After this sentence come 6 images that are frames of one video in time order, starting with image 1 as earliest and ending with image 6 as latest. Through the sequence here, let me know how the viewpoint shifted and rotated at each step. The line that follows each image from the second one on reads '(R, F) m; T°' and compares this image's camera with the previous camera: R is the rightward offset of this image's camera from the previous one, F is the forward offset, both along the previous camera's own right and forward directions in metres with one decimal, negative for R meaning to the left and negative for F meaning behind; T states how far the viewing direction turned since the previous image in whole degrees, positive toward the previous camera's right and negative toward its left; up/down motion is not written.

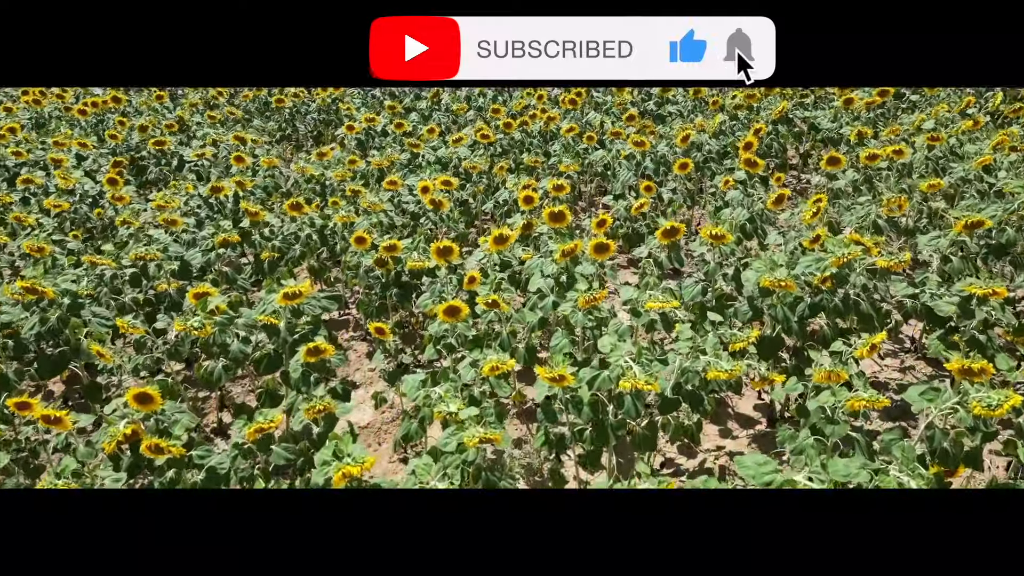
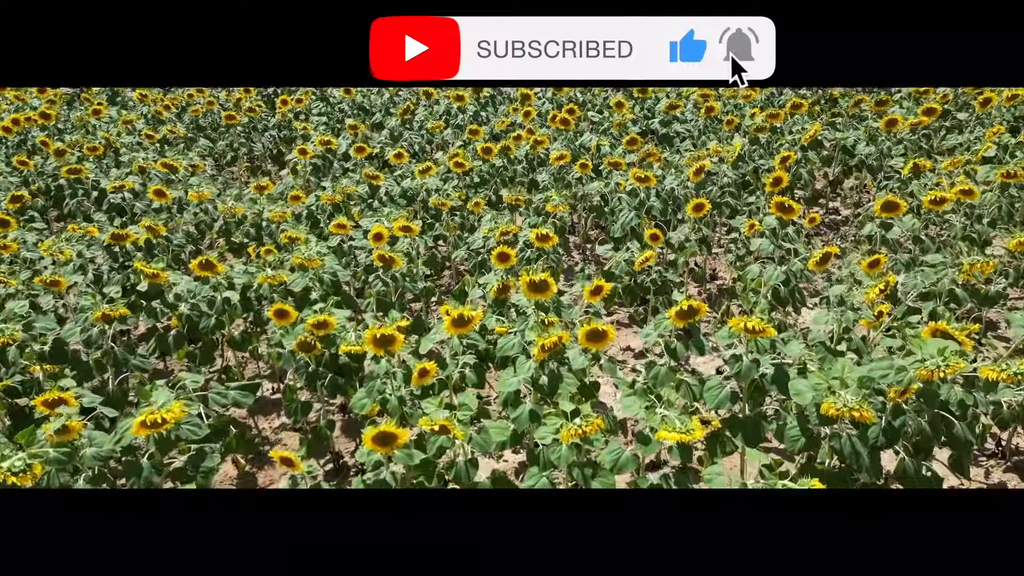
(+0.2, +1.0) m; 0°
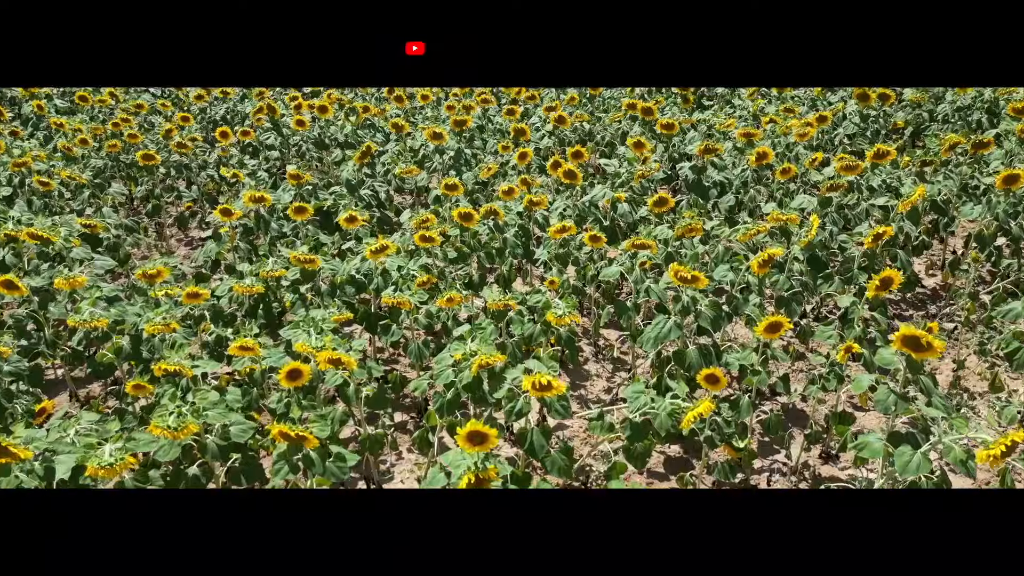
(+0.1, +1.5) m; 0°
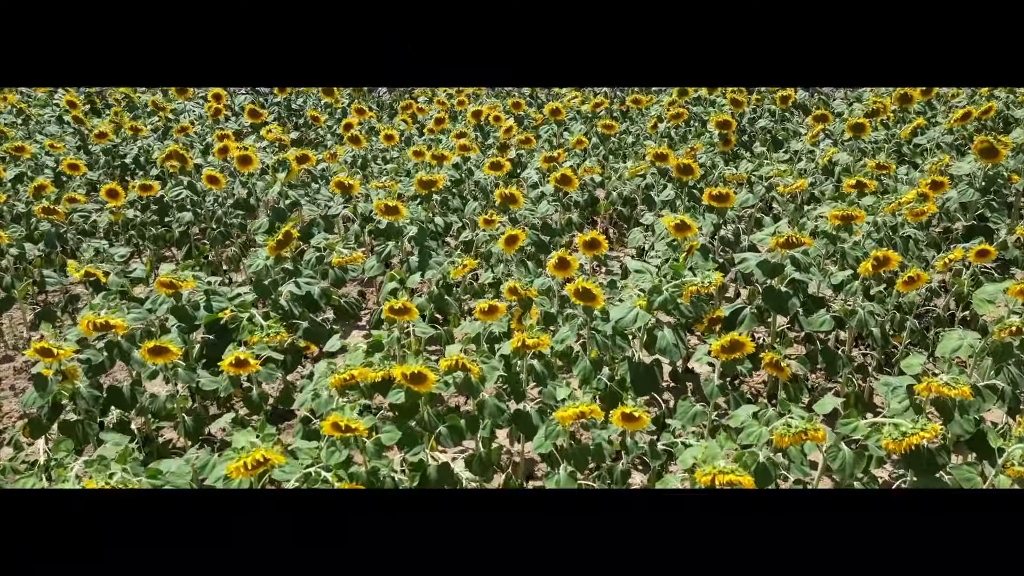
(+0.1, +1.6) m; 0°
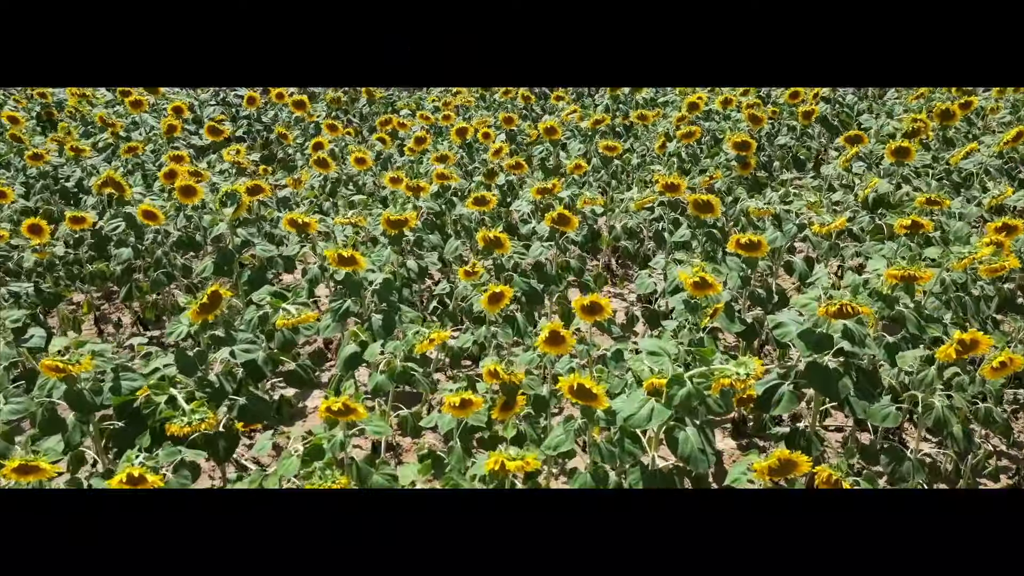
(+0.1, +0.7) m; 0°
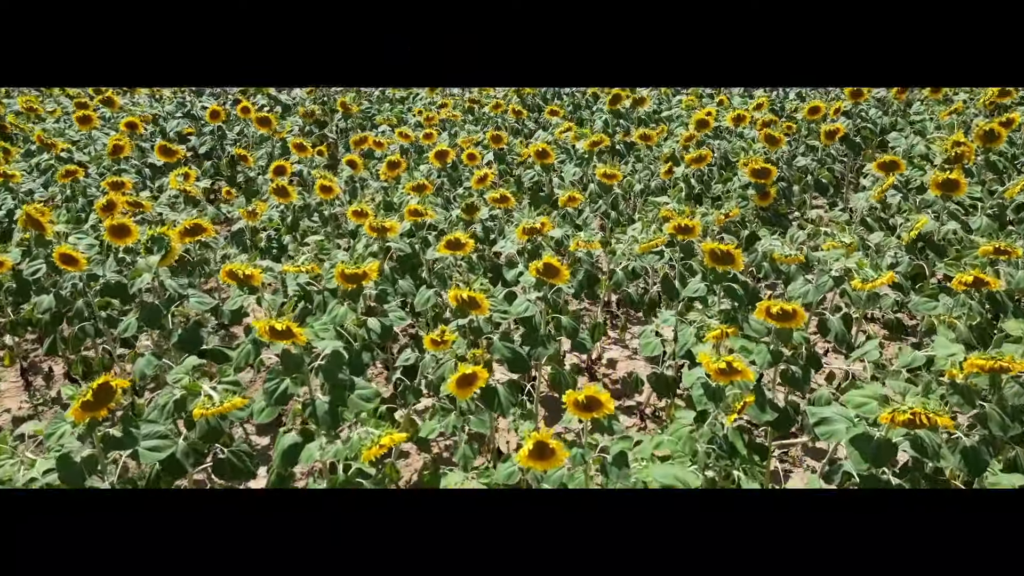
(+0.1, +0.6) m; 0°
